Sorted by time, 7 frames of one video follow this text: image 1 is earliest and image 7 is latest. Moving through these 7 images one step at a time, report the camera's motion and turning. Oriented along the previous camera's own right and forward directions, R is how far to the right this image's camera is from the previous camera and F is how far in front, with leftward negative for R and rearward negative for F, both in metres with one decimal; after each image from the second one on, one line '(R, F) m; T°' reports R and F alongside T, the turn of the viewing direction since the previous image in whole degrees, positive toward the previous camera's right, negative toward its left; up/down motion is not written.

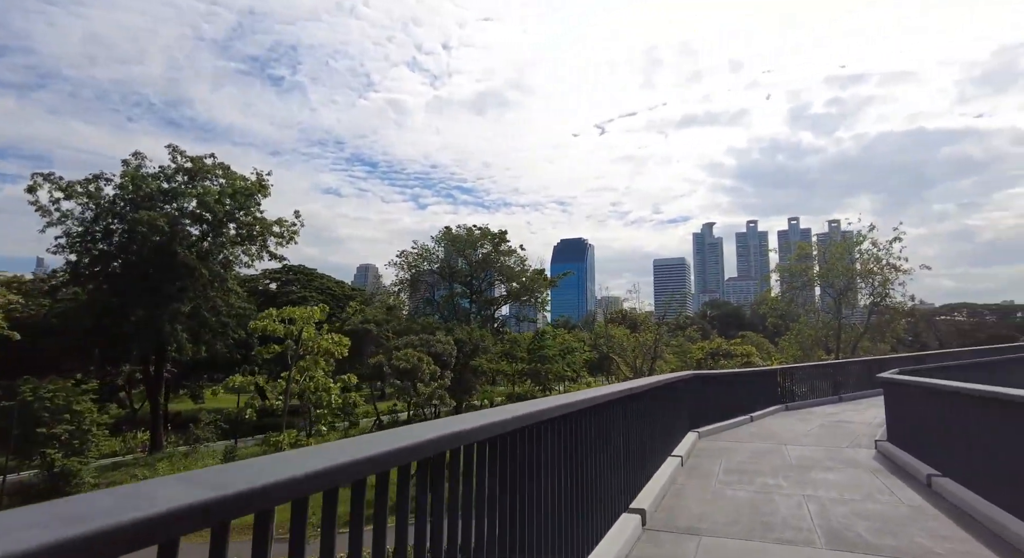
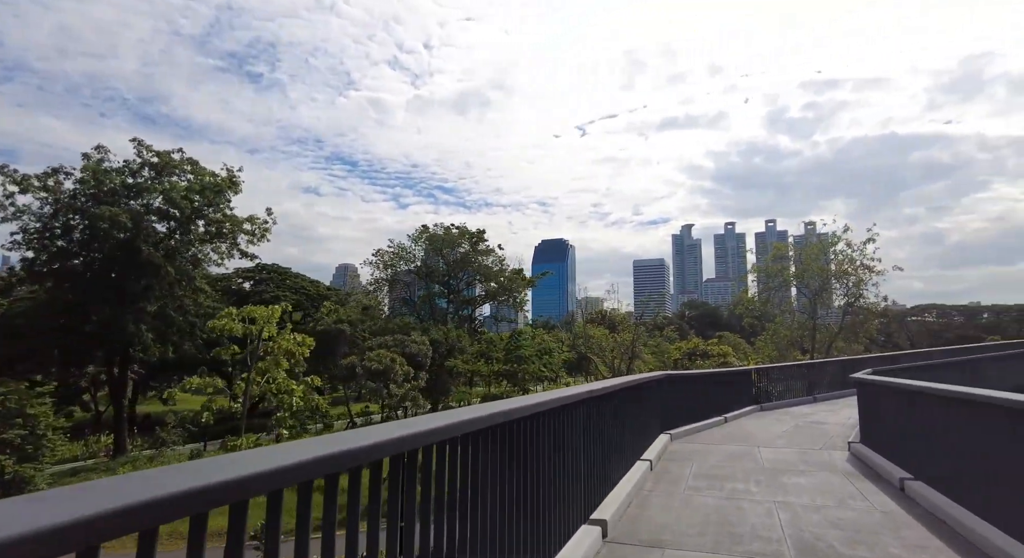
(+0.2, +0.3) m; +2°
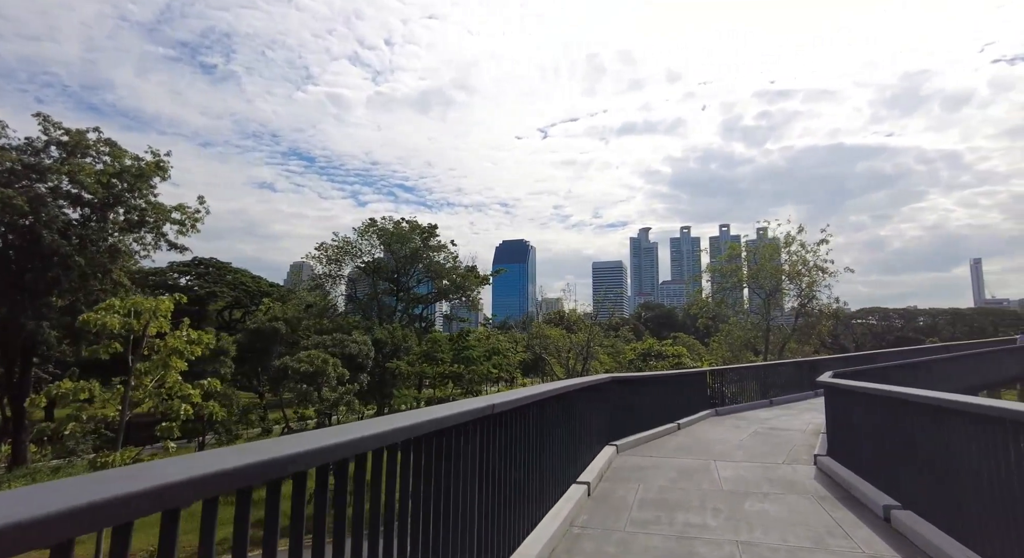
(+0.5, +1.1) m; +5°
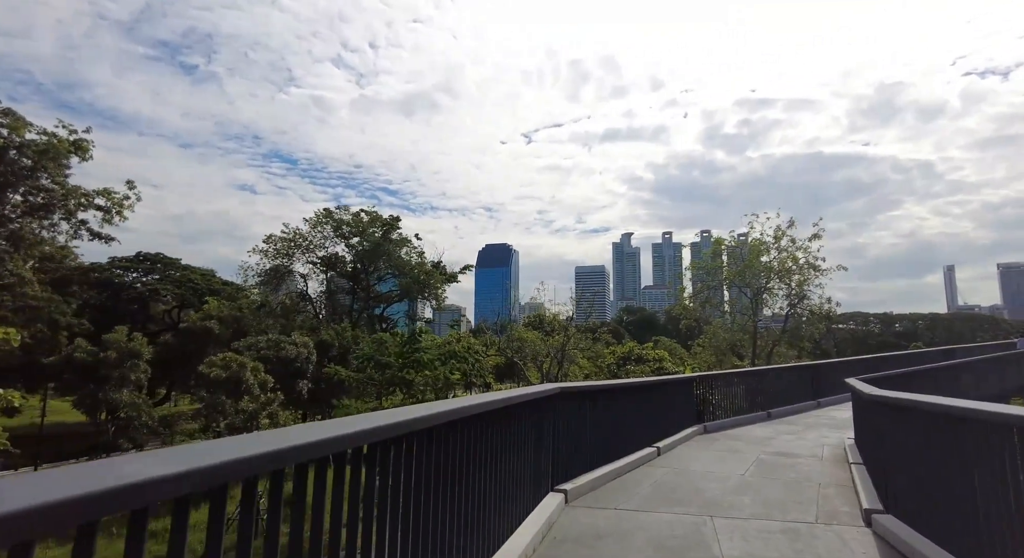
(+0.8, +2.3) m; +2°
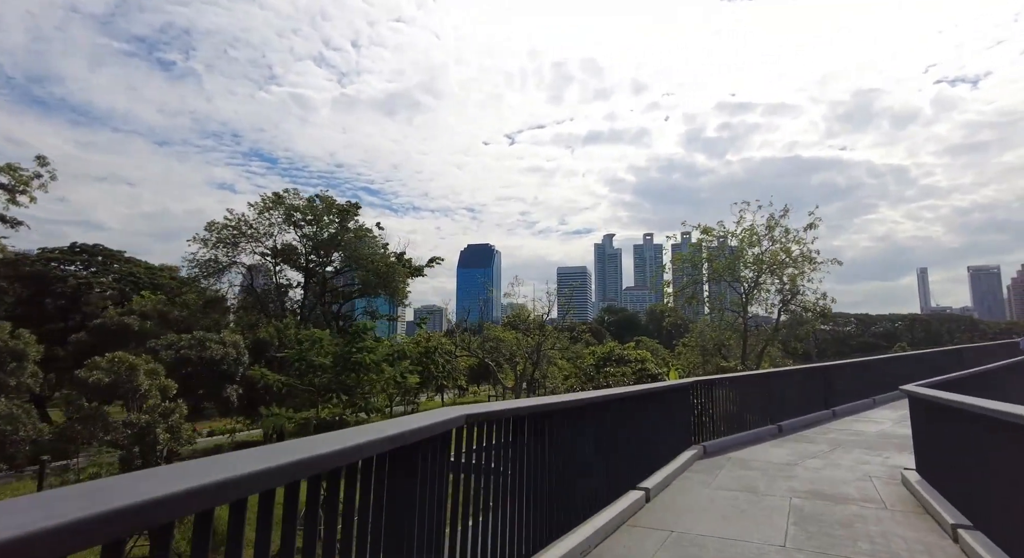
(+0.6, +2.3) m; +2°
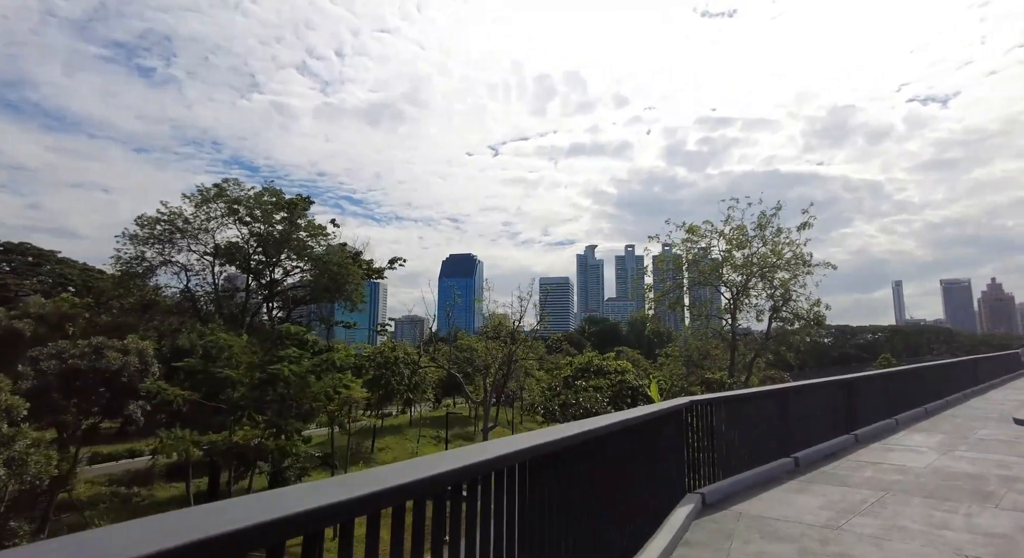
(+0.7, +2.2) m; +2°
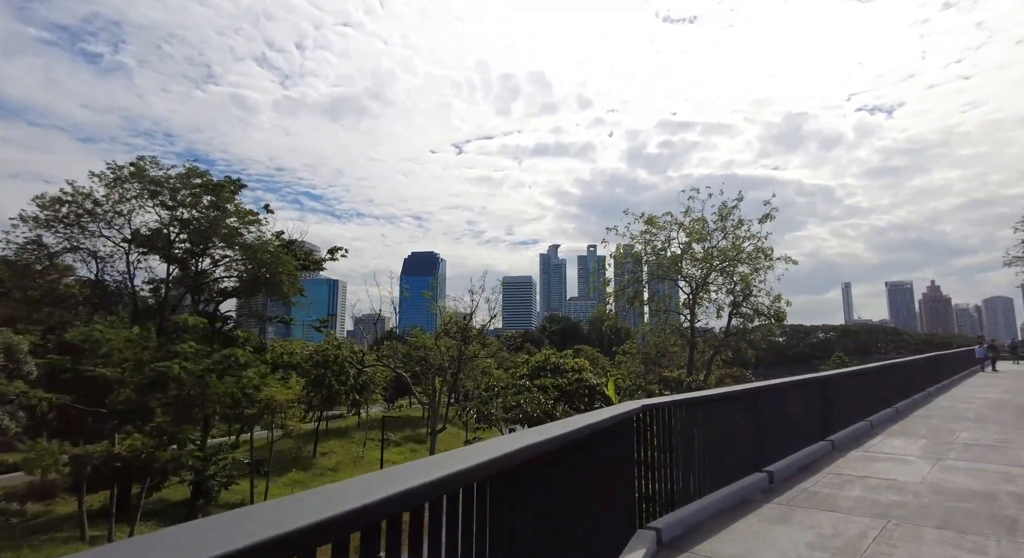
(+0.6, +1.4) m; +4°
